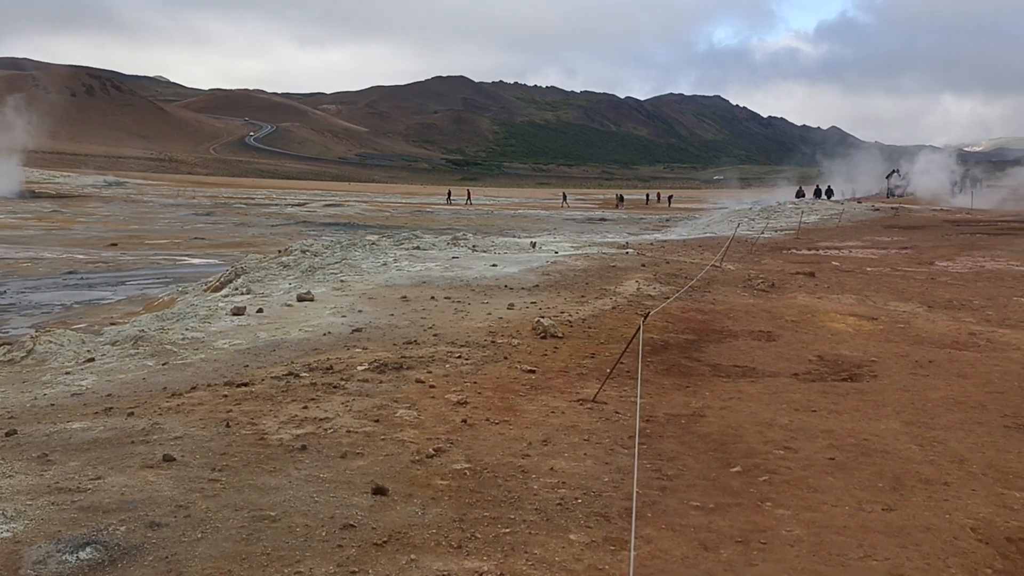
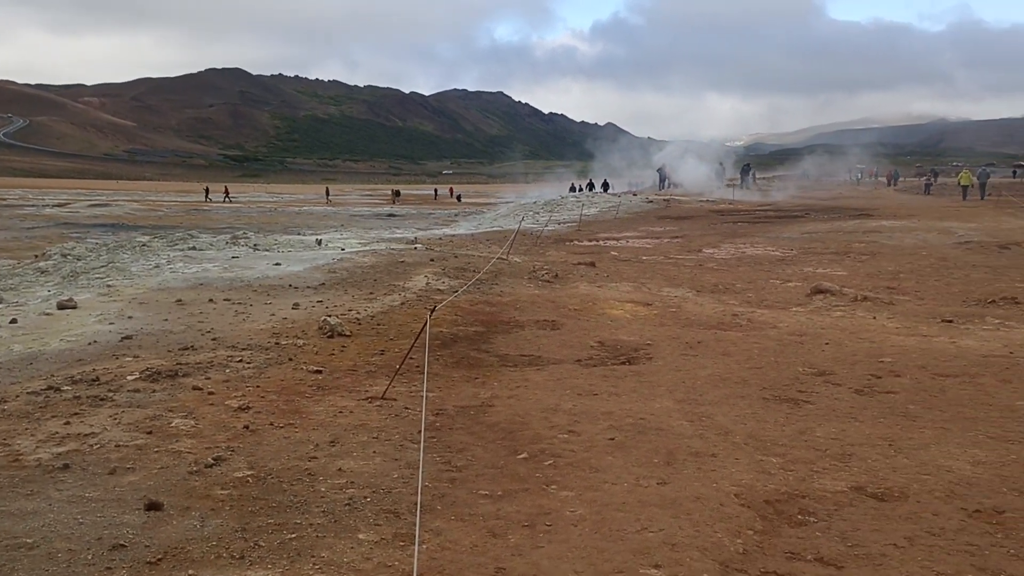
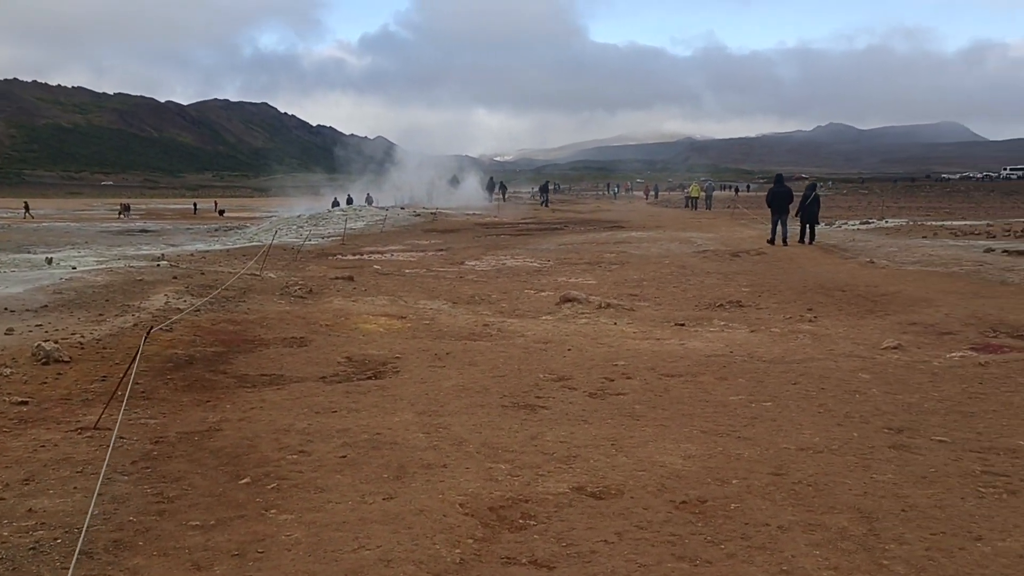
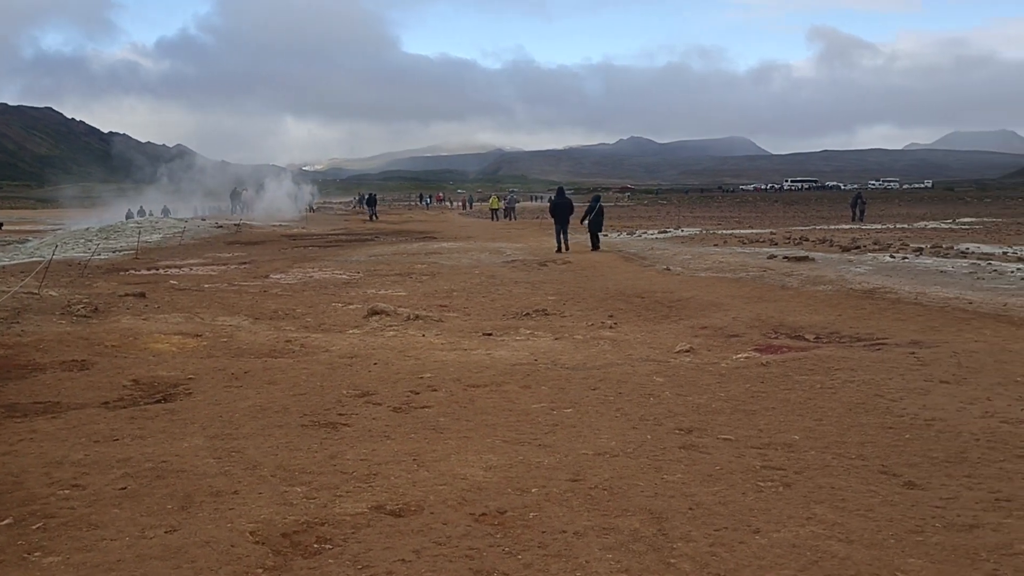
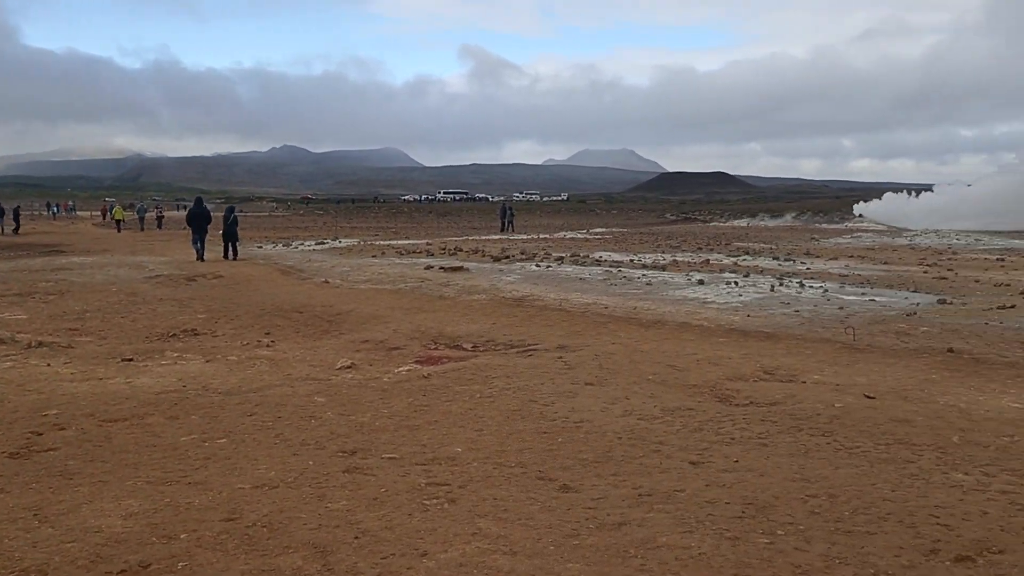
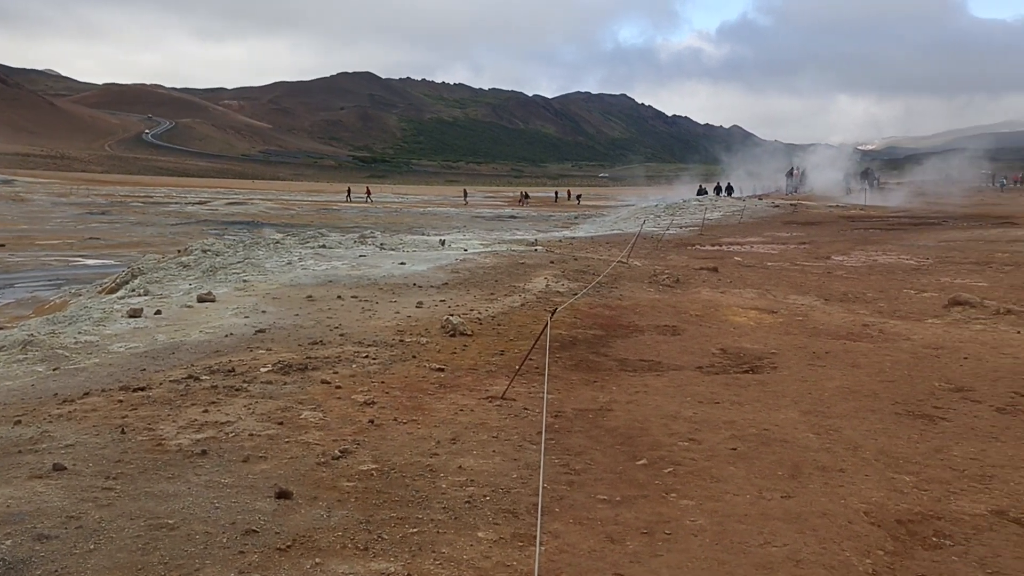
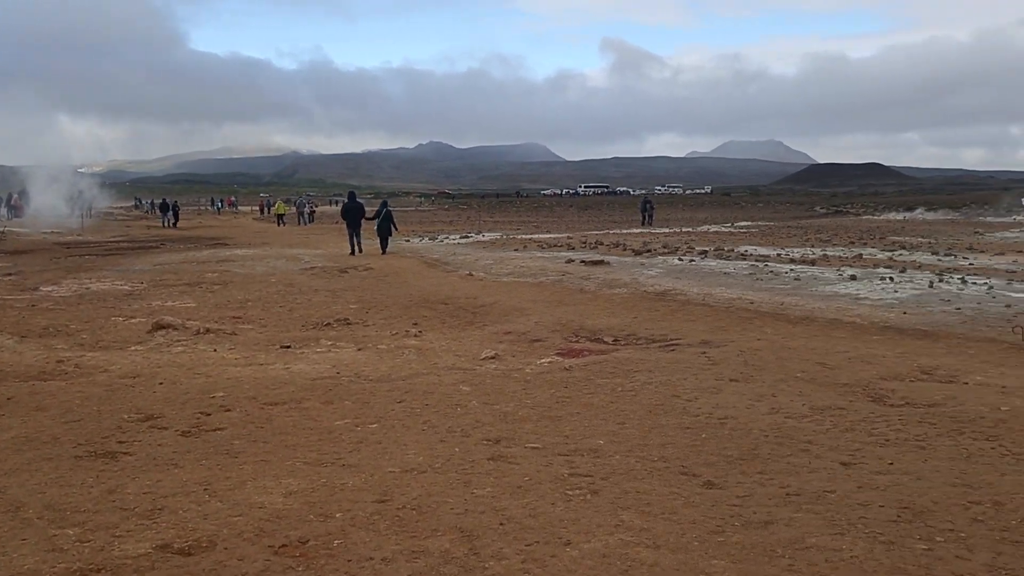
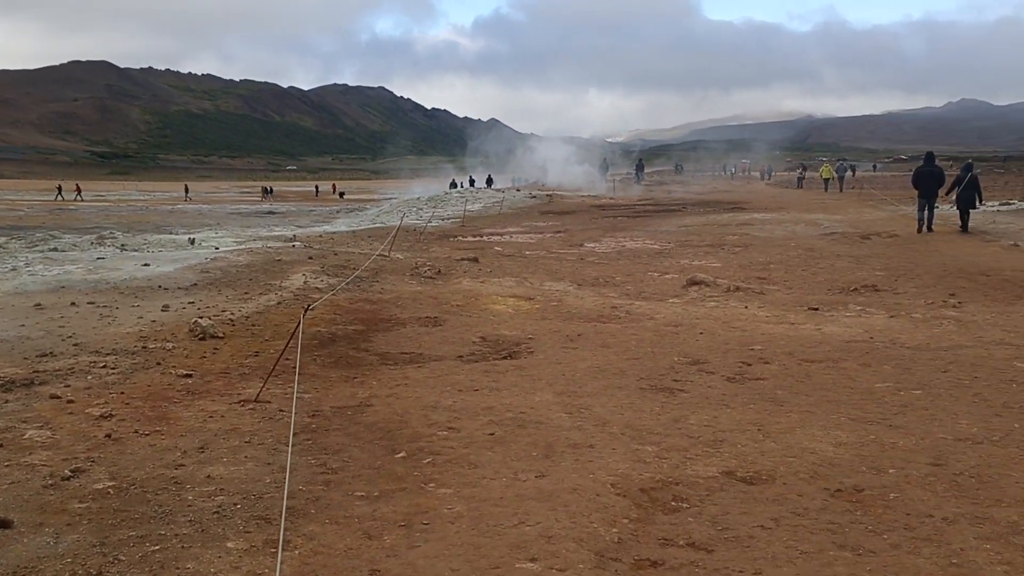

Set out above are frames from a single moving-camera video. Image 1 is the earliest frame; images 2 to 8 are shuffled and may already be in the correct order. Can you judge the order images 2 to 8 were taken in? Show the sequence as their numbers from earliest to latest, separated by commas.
6, 2, 8, 3, 4, 7, 5
